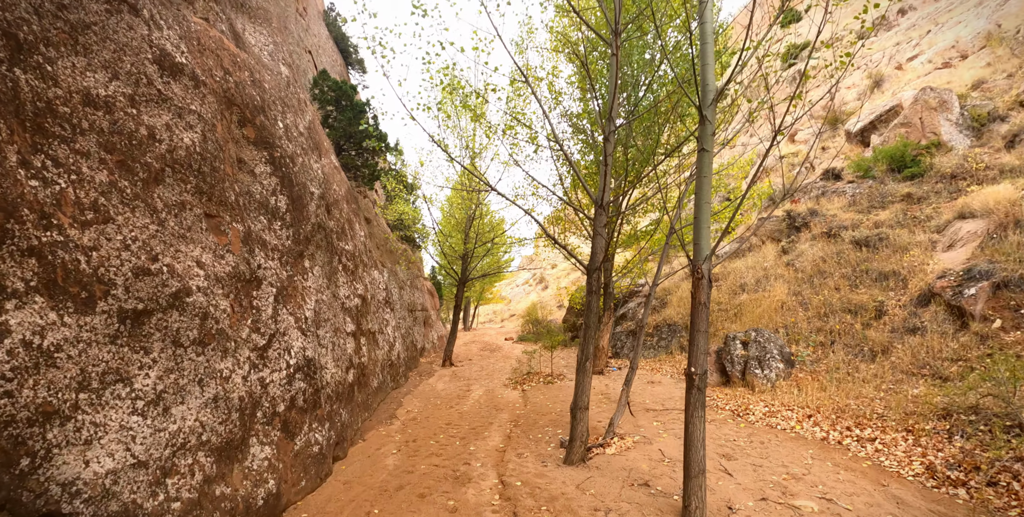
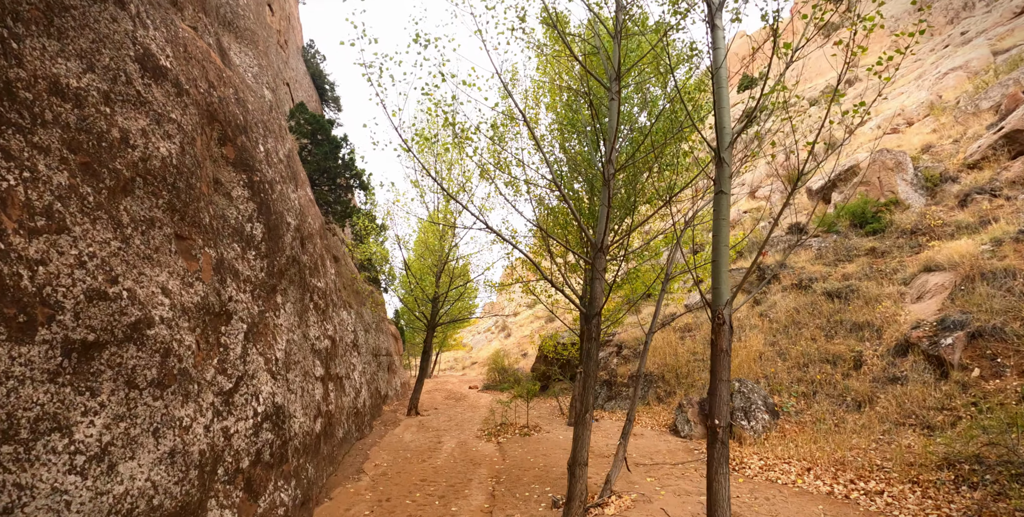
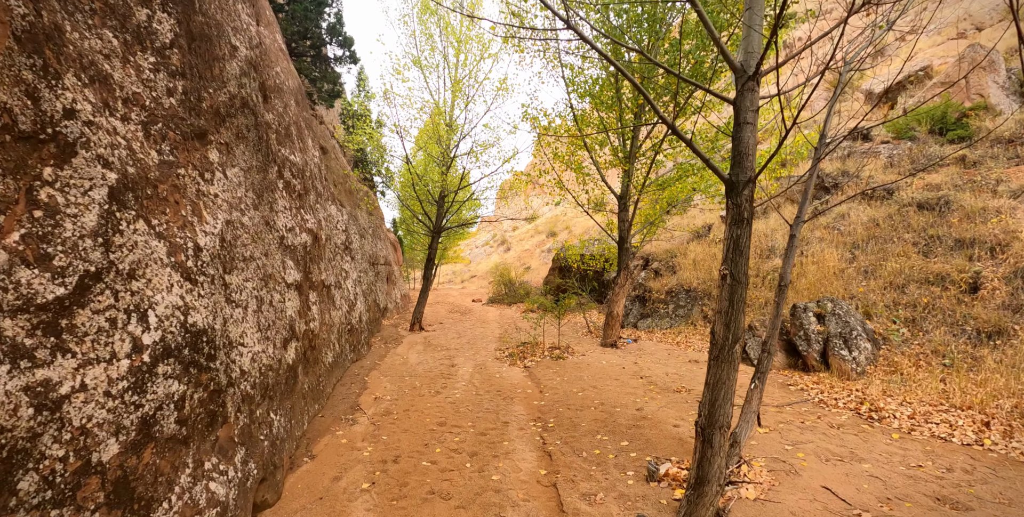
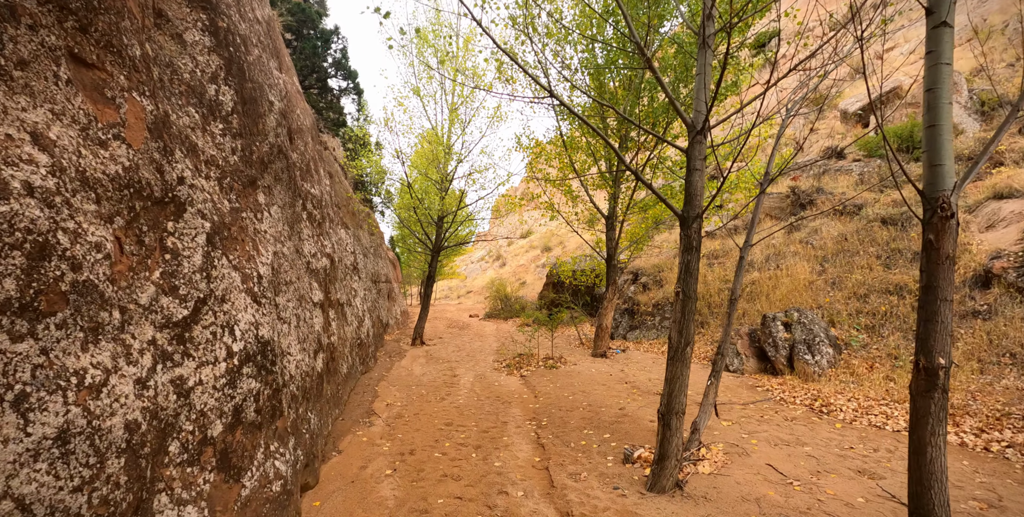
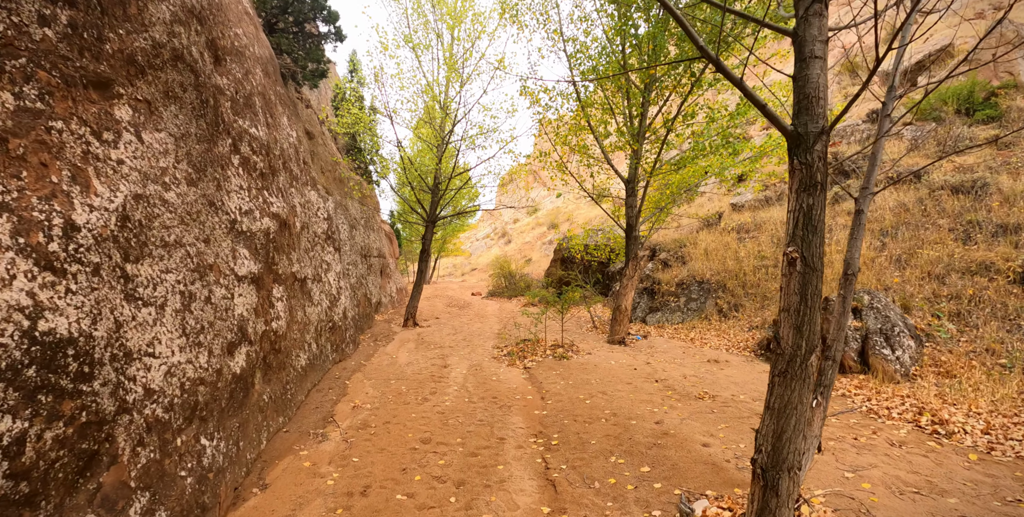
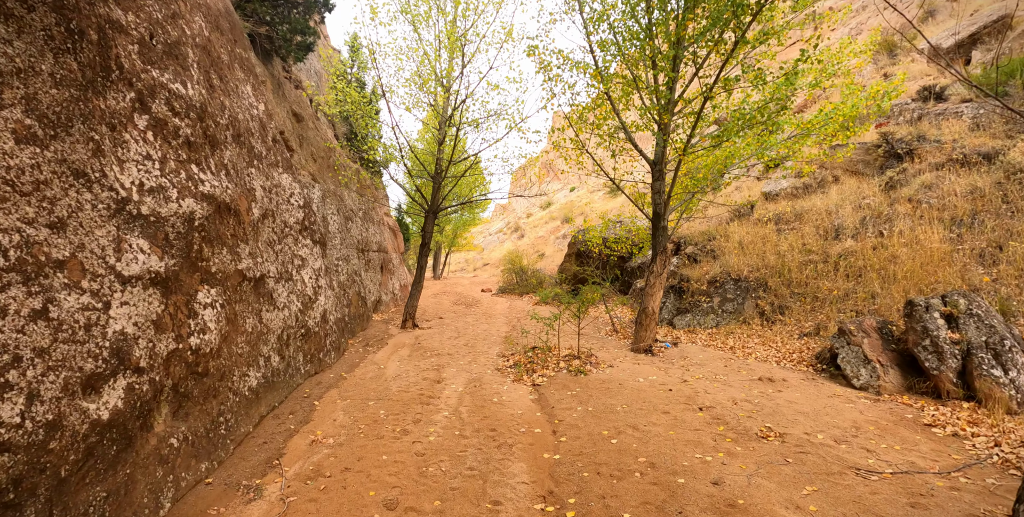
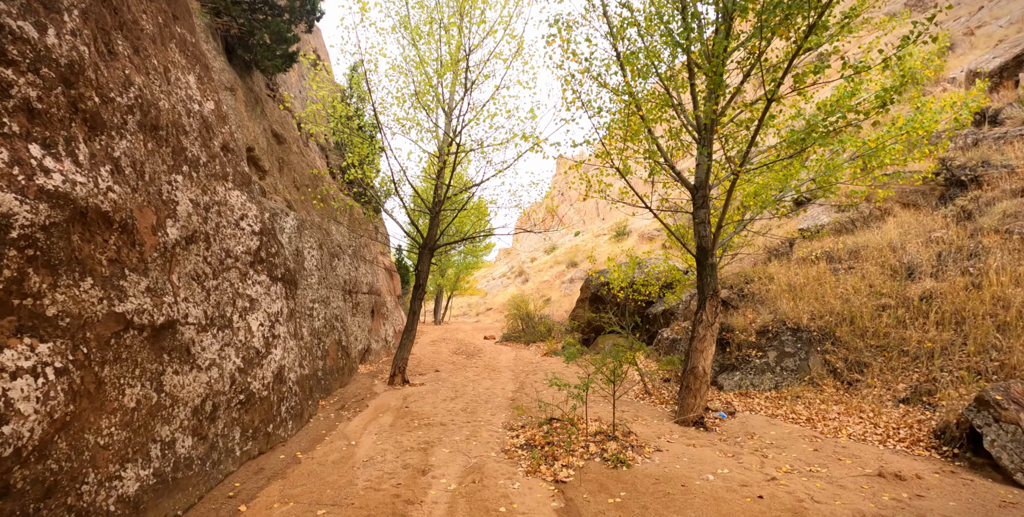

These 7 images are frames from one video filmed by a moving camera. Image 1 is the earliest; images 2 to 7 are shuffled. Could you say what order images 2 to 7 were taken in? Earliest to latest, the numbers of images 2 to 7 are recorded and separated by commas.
2, 4, 3, 5, 6, 7
